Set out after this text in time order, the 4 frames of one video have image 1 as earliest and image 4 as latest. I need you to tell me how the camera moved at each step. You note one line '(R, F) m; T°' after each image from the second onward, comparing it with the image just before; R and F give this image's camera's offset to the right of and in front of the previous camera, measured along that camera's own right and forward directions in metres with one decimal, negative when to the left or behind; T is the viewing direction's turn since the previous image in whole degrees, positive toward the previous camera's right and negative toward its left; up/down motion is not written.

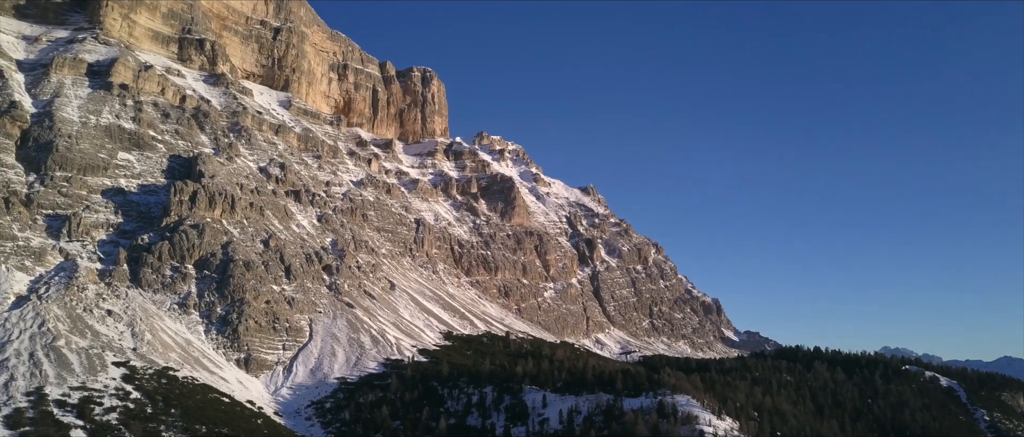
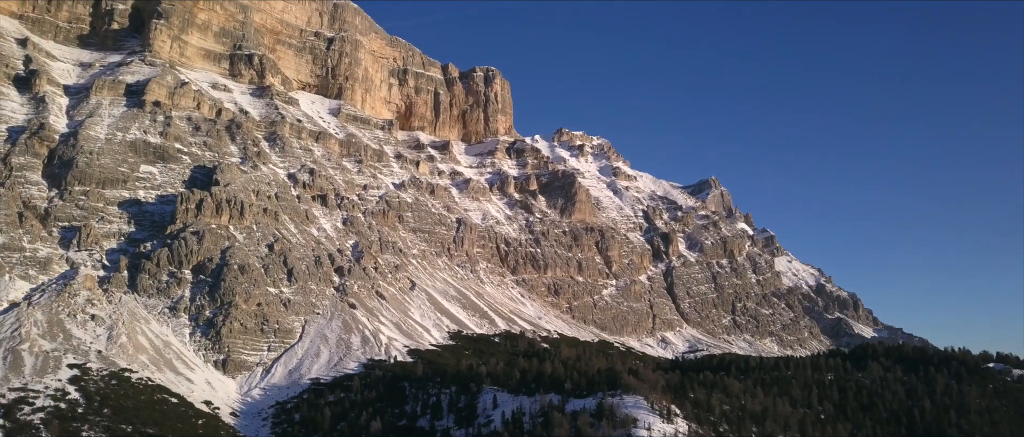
(+26.6, +6.7) m; -11°
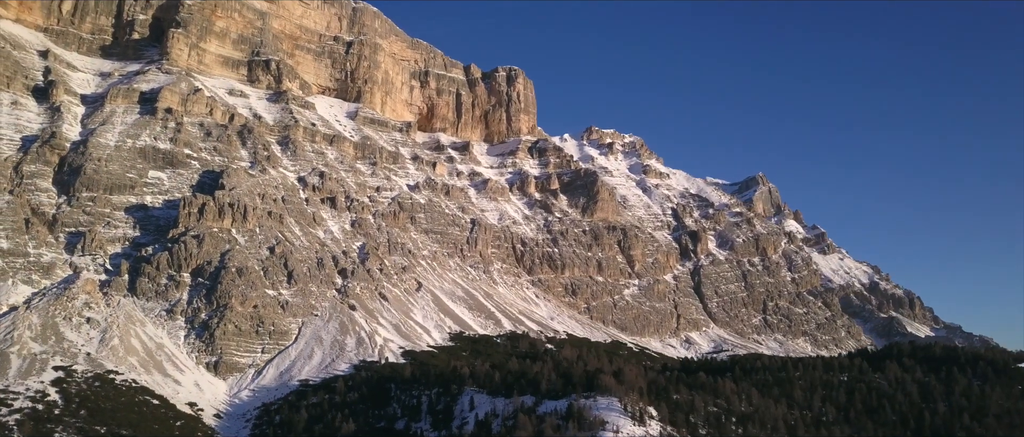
(+10.4, +2.0) m; -4°
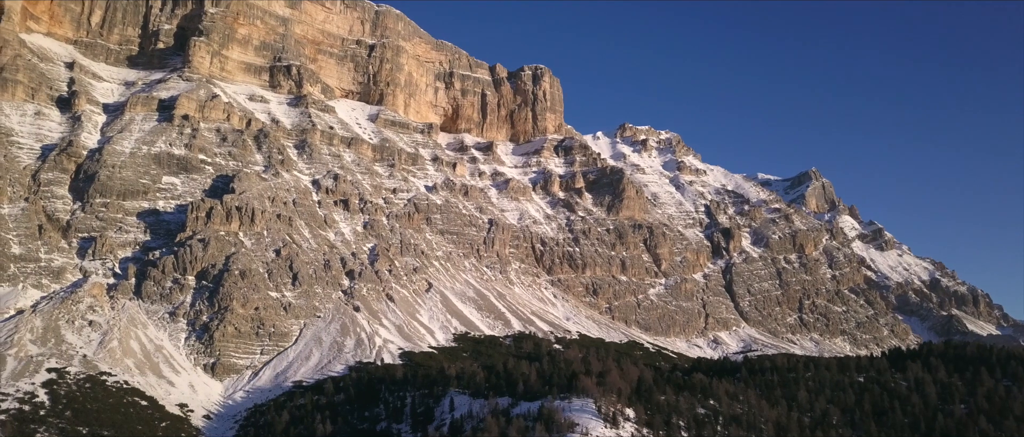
(+10.3, +2.0) m; -4°
